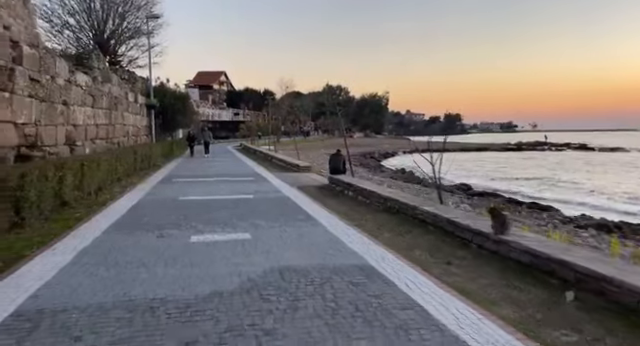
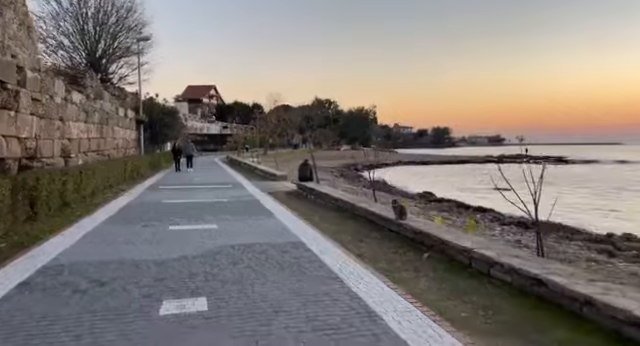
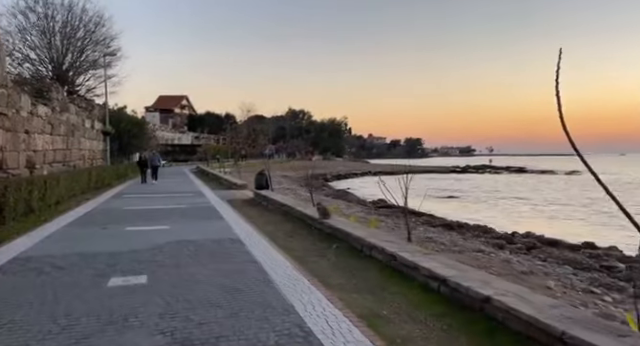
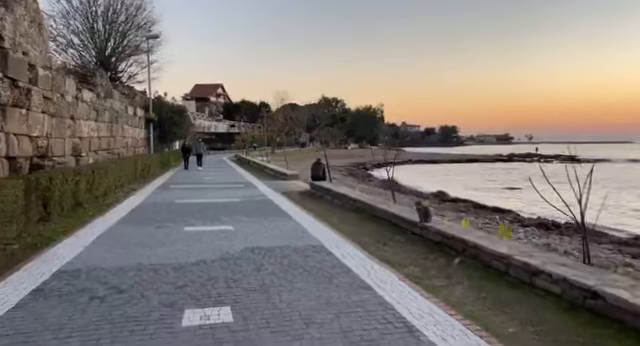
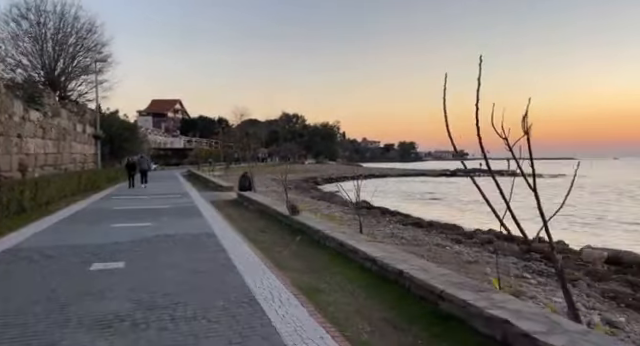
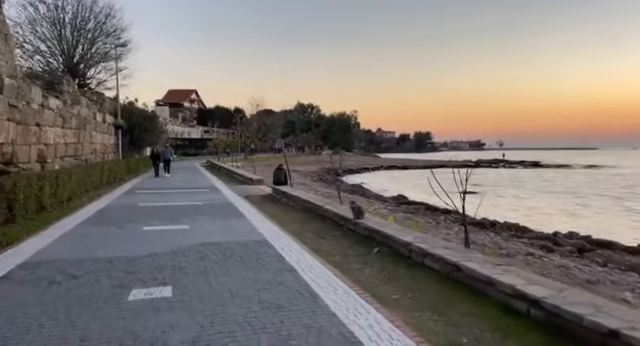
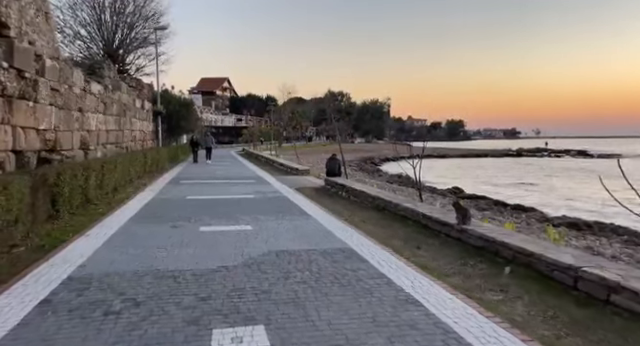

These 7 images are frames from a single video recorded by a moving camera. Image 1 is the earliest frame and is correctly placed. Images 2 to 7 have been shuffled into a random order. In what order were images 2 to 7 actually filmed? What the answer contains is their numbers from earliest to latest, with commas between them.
7, 4, 2, 6, 3, 5
